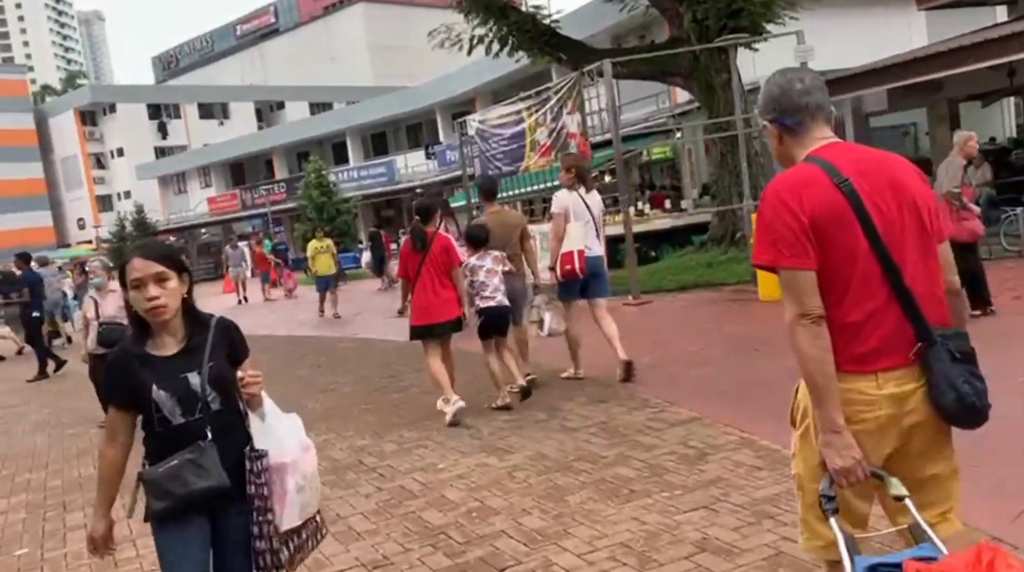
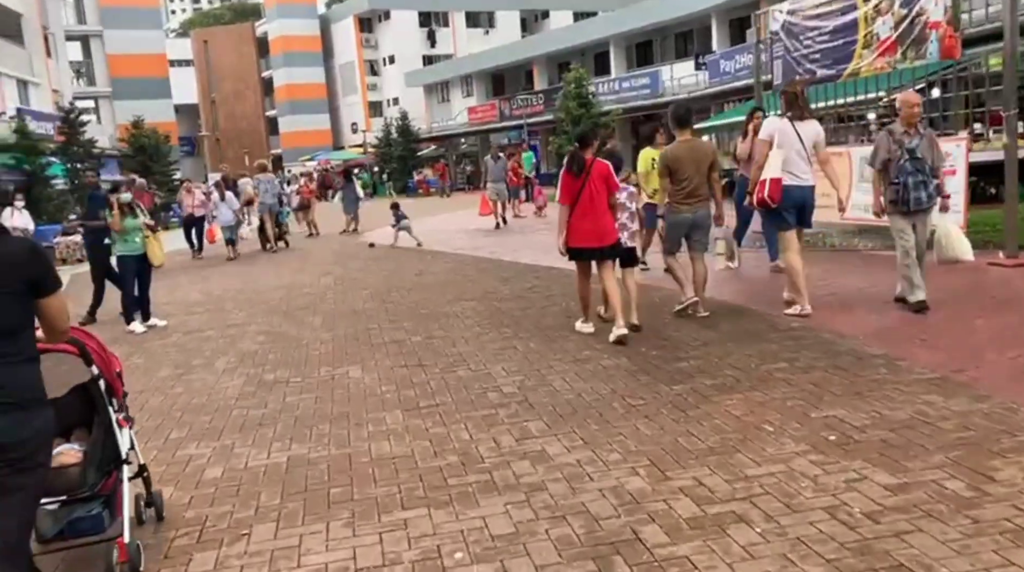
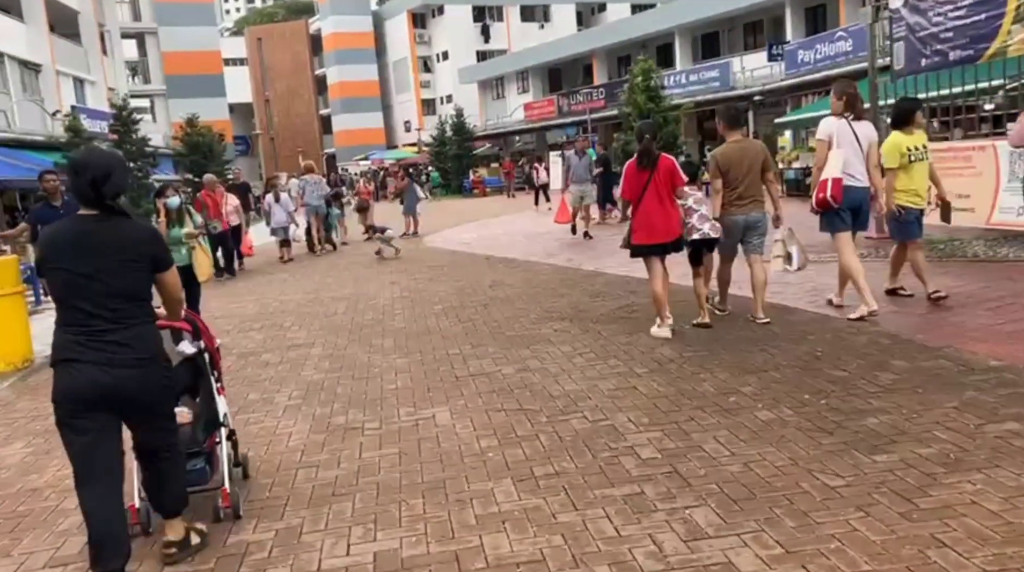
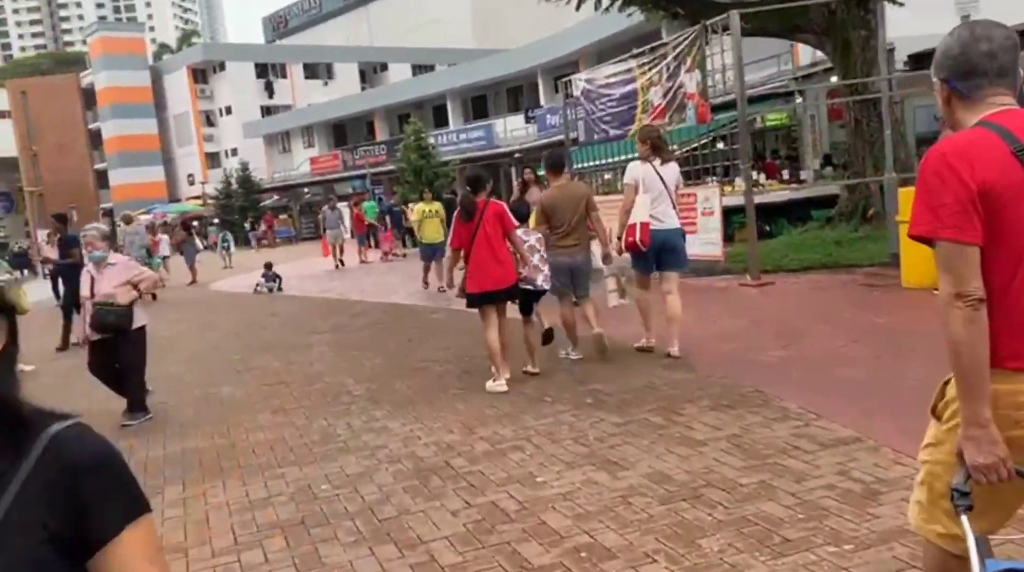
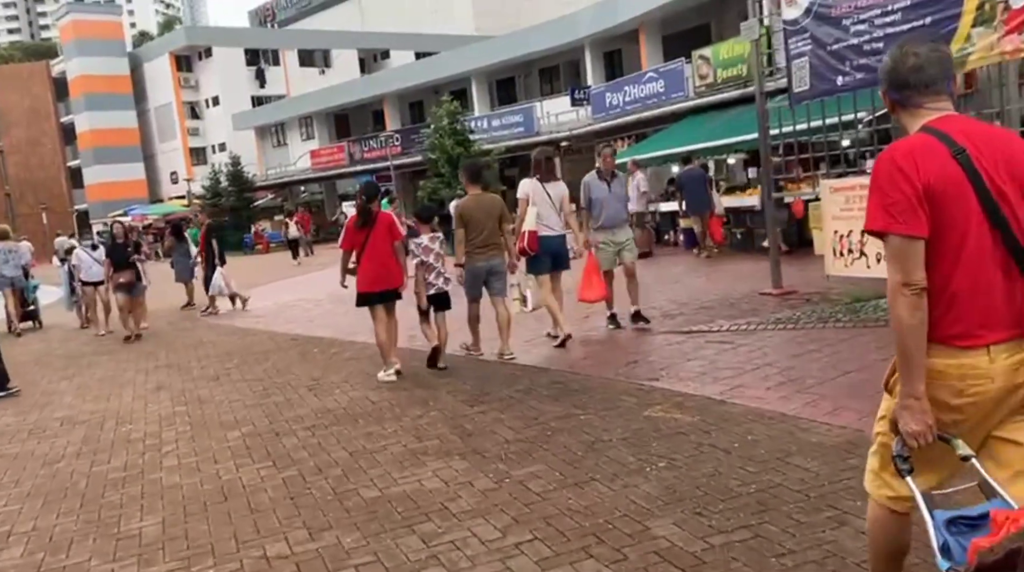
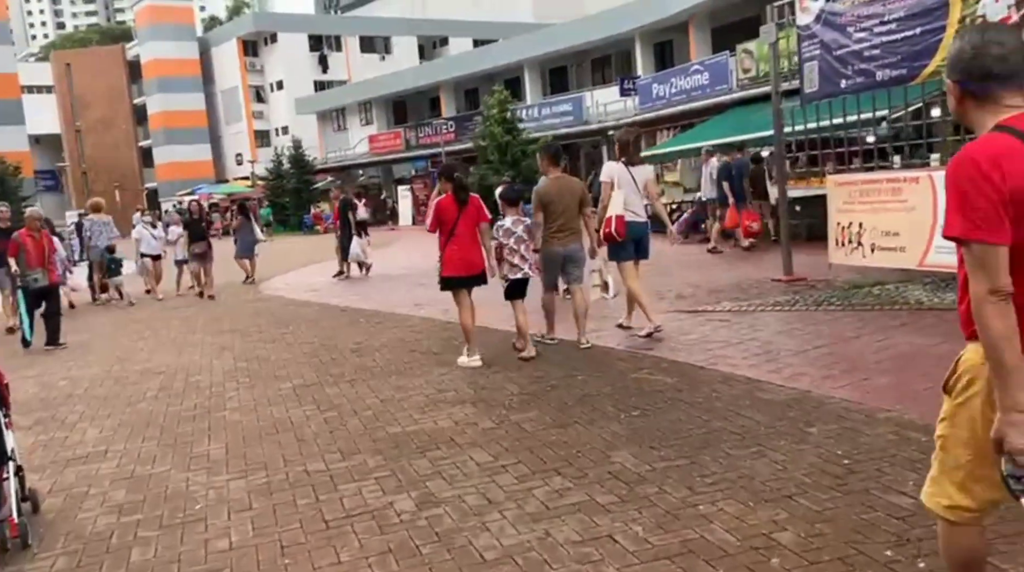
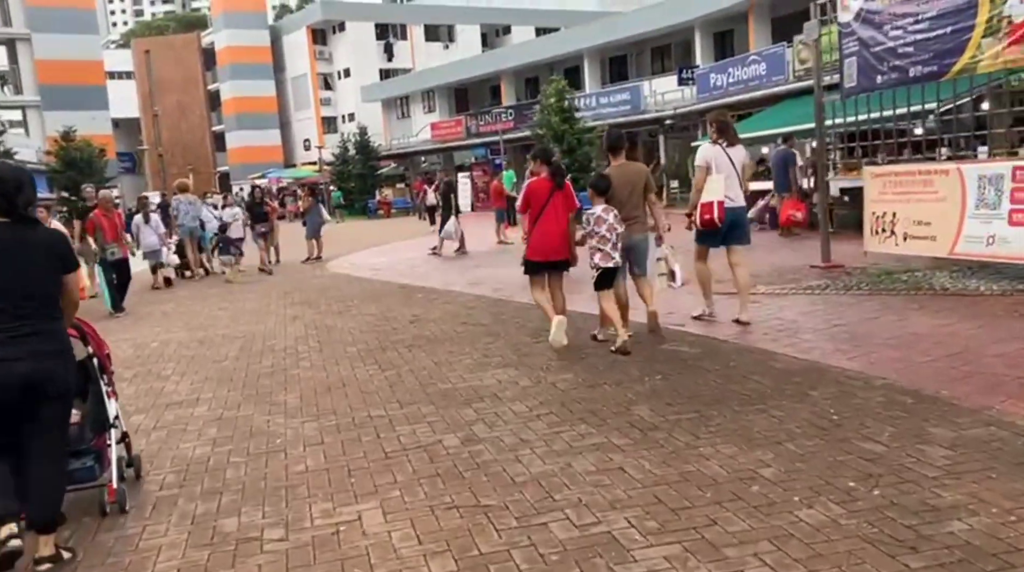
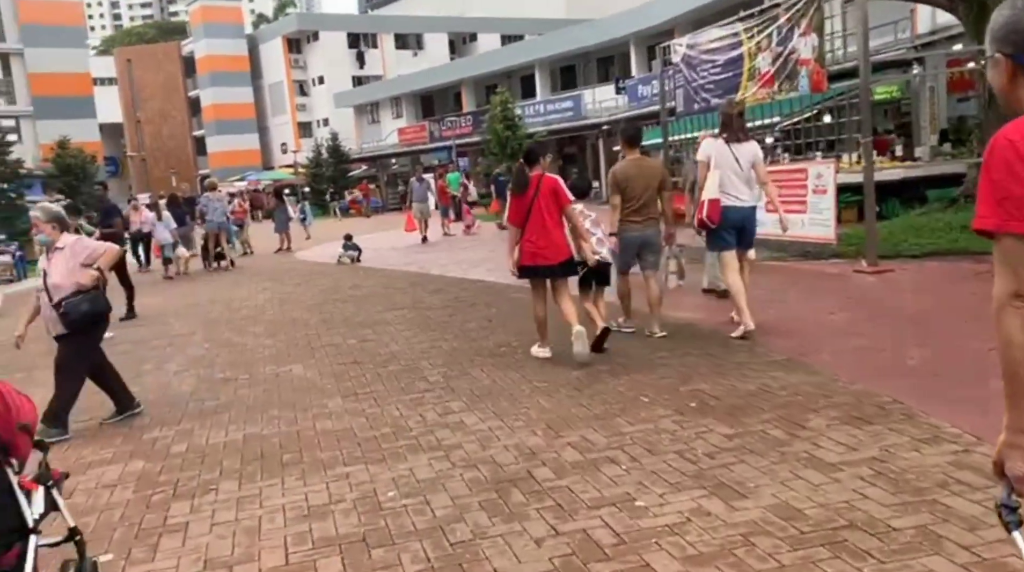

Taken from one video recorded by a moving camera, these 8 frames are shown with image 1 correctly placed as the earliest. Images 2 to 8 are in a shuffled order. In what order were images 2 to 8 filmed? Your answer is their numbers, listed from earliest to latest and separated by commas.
4, 8, 2, 3, 7, 6, 5
